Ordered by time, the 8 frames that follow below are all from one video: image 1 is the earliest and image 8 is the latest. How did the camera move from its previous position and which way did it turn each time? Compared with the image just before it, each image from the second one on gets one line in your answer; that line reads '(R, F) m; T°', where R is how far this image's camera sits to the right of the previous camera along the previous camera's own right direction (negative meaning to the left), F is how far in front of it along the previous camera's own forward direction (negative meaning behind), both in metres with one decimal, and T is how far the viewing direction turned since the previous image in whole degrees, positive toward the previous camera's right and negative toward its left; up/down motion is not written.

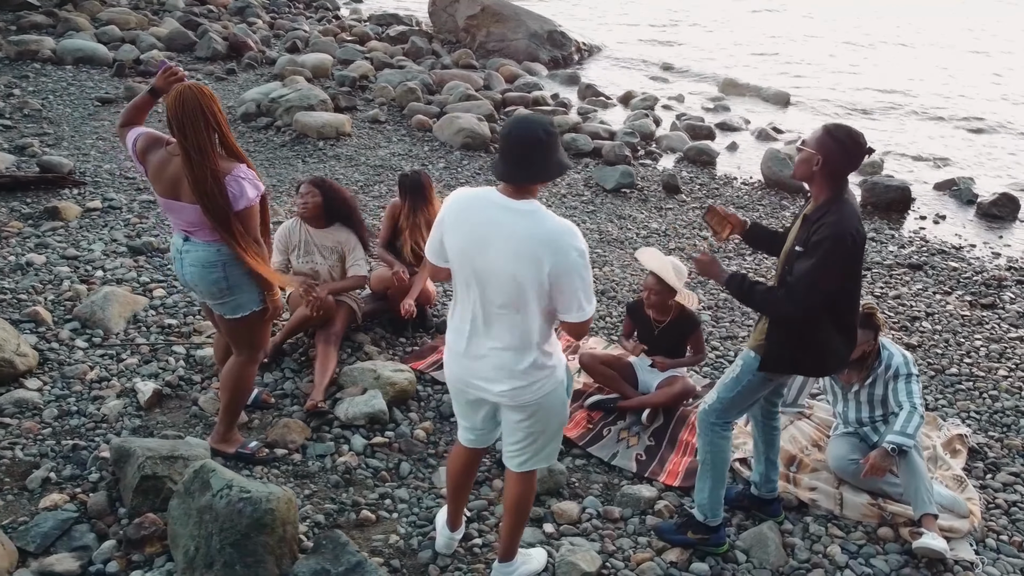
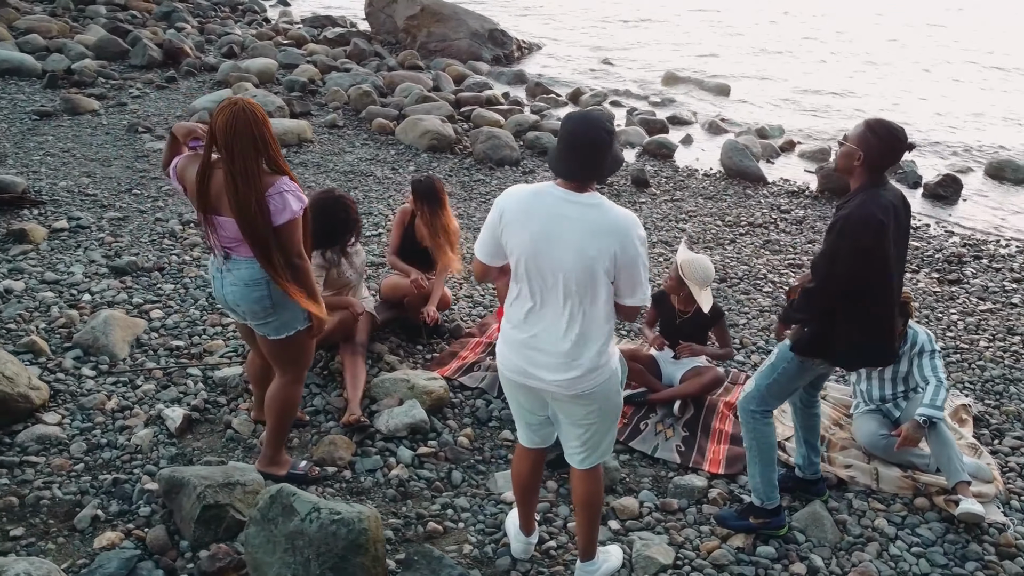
(-0.7, 0.0) m; +6°
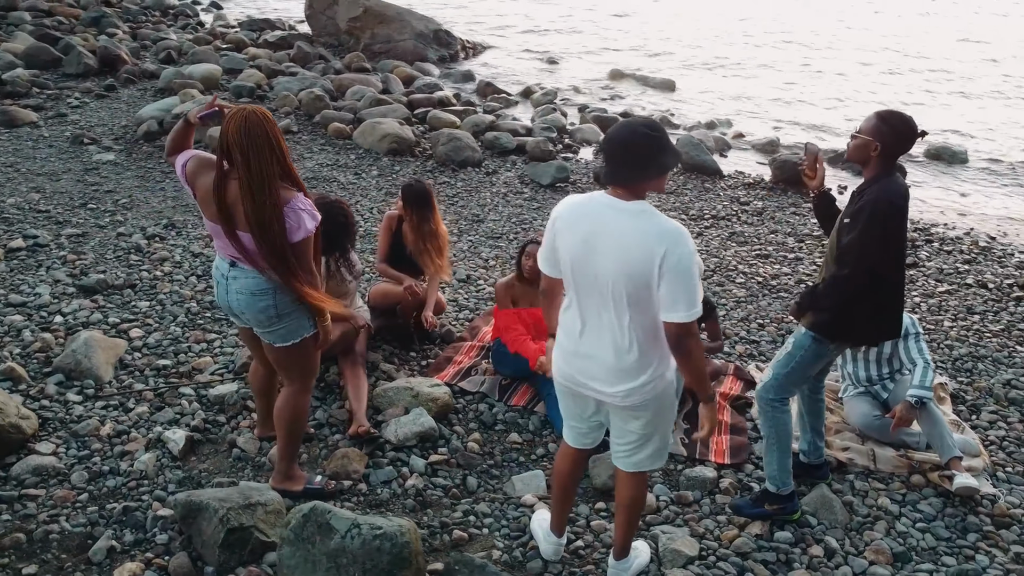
(-0.4, 0.0) m; +5°
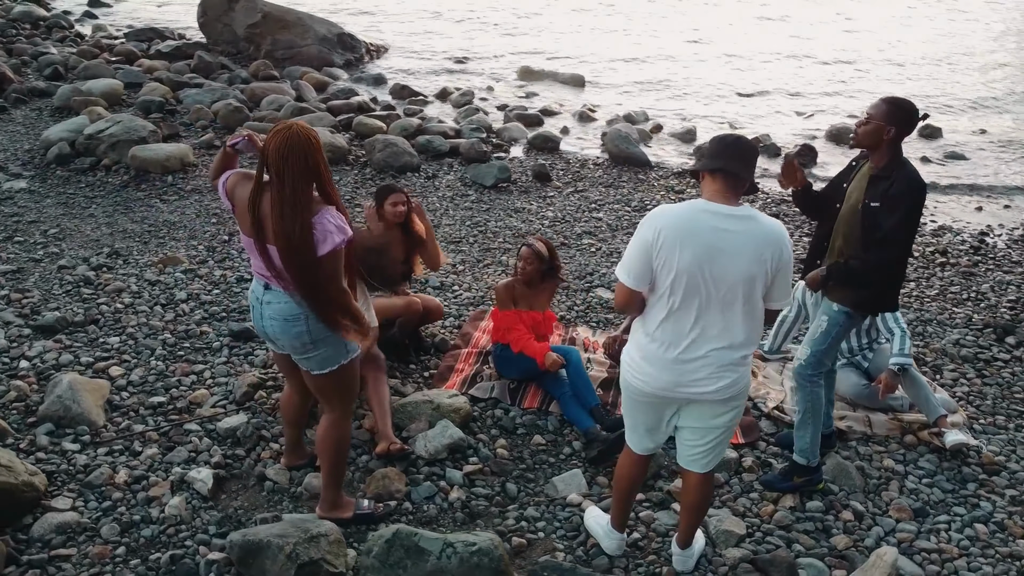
(-0.8, 0.0) m; +8°
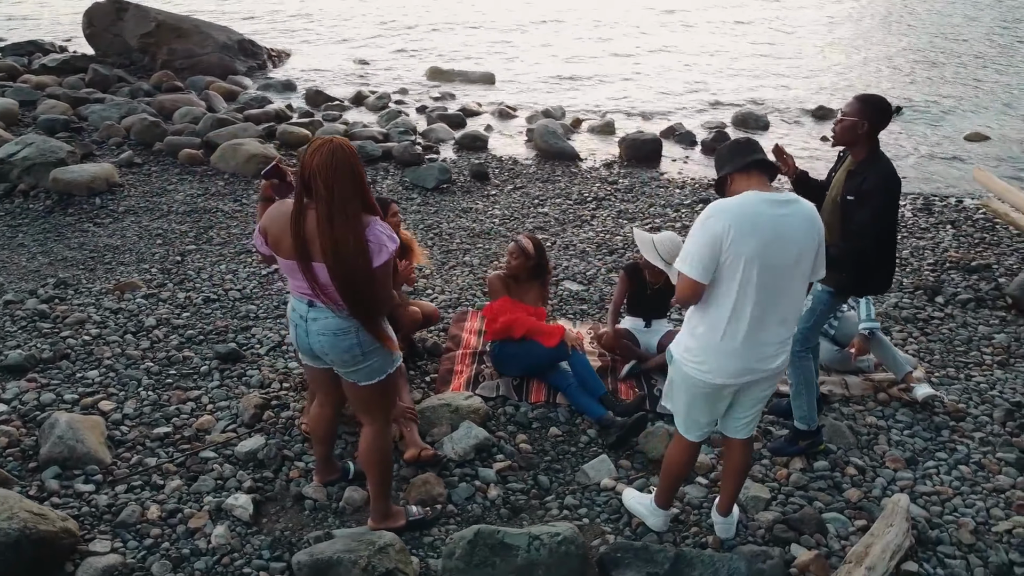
(-0.7, -0.1) m; +8°
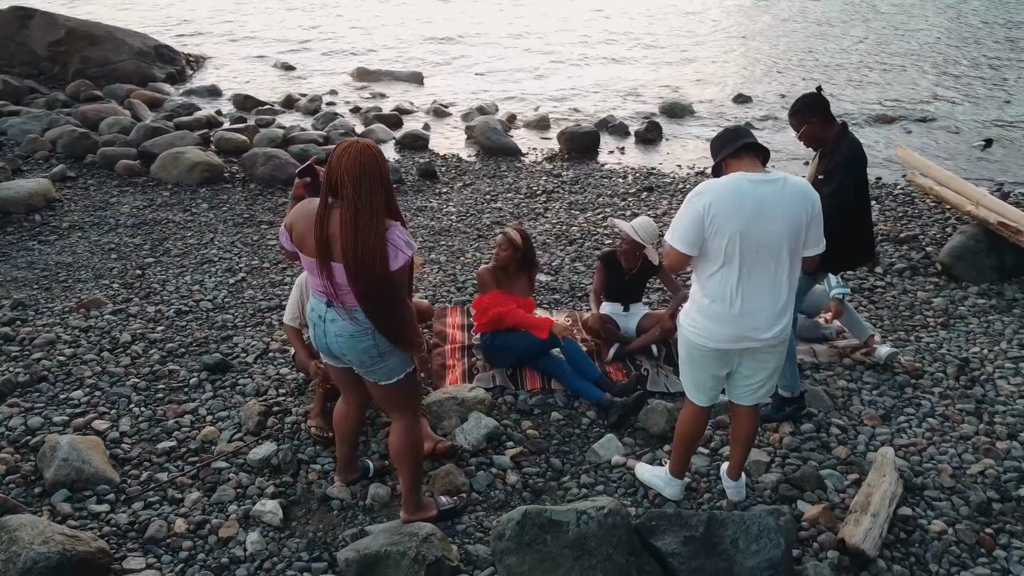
(-0.5, -0.1) m; +6°
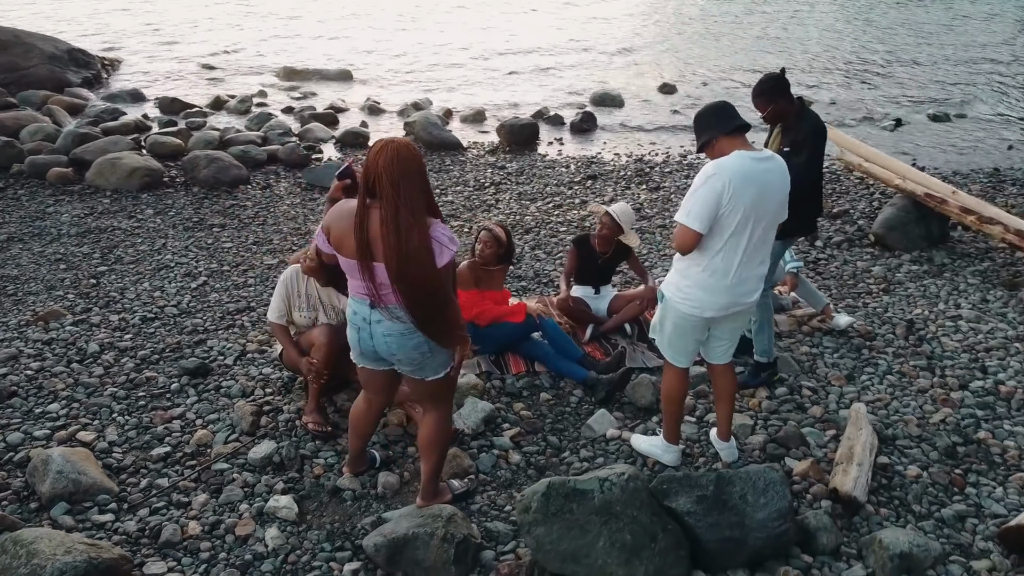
(-0.4, -0.1) m; +6°
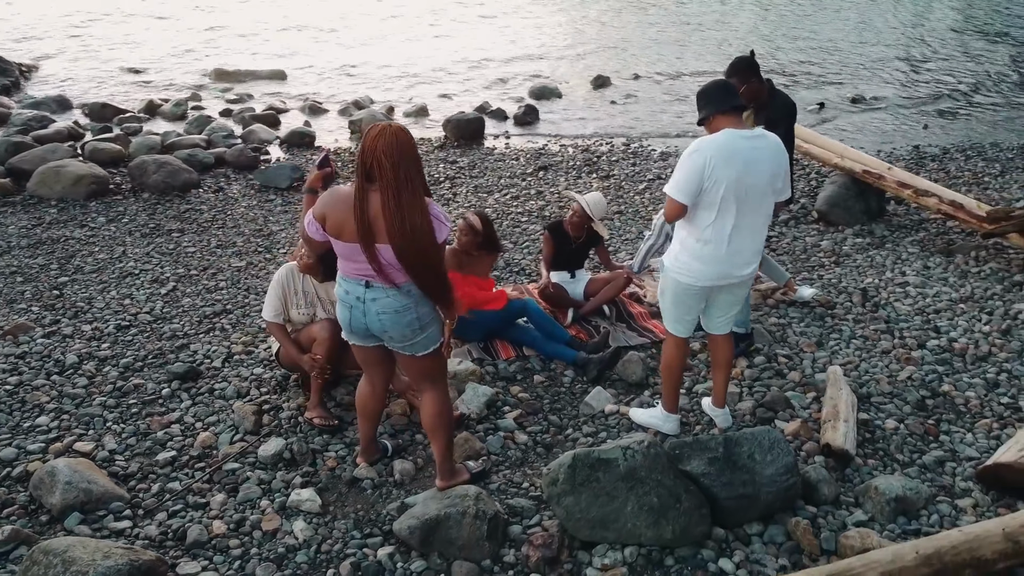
(-0.5, -0.1) m; +5°
